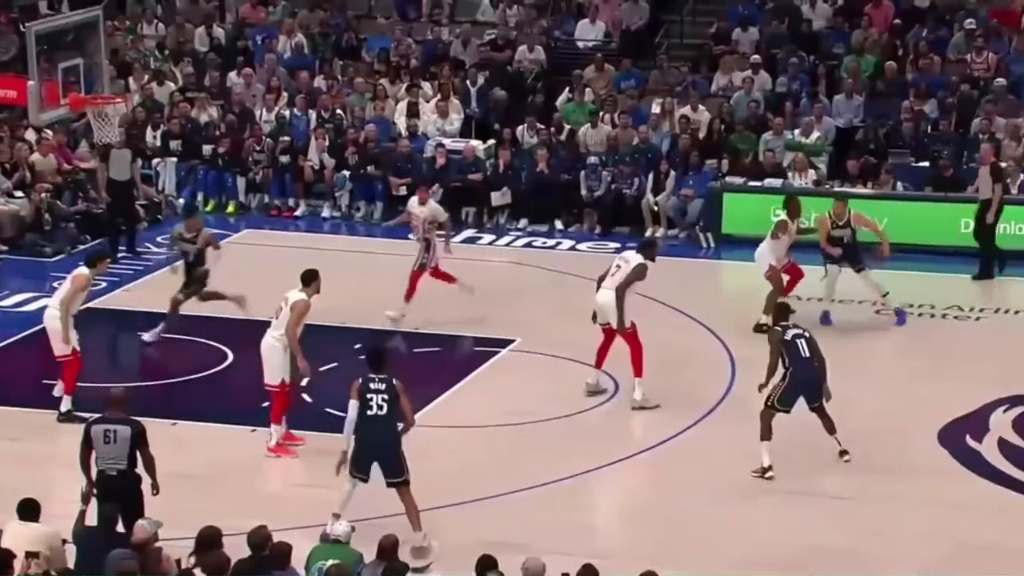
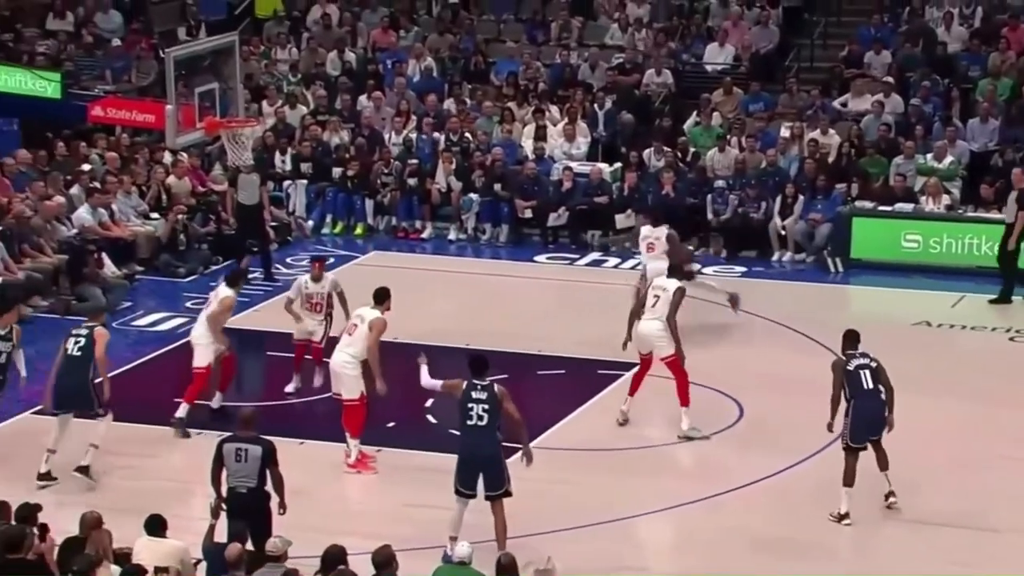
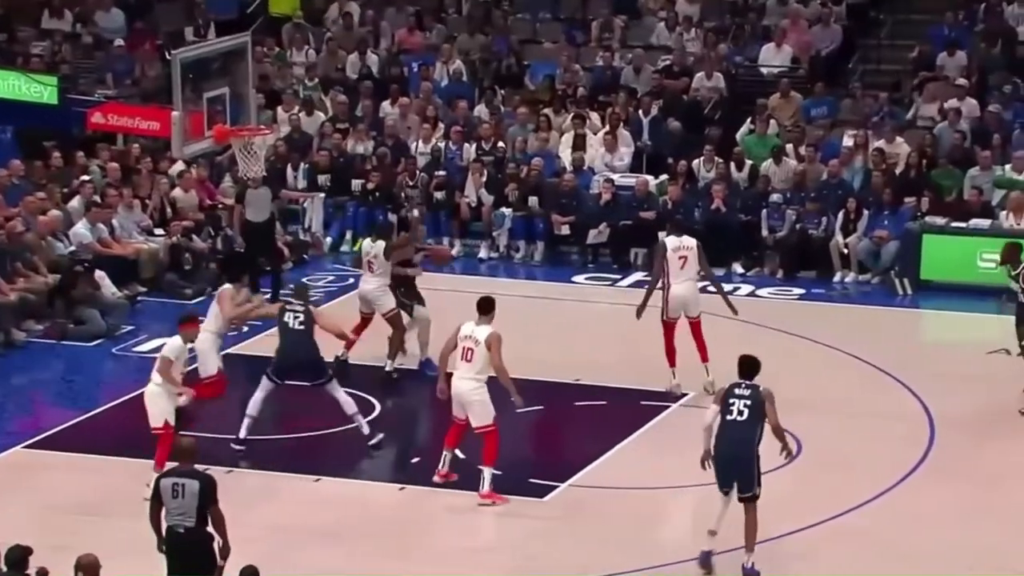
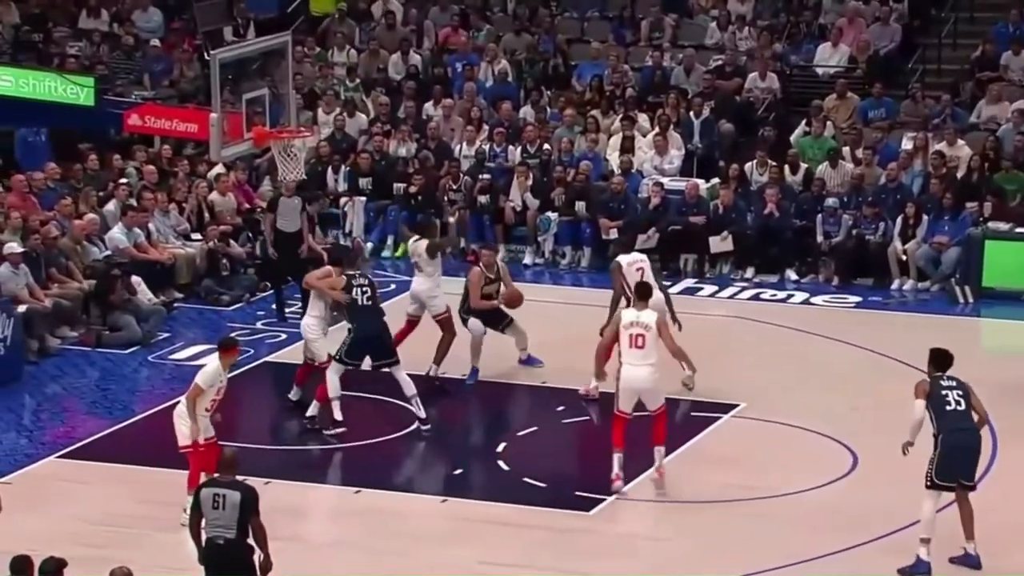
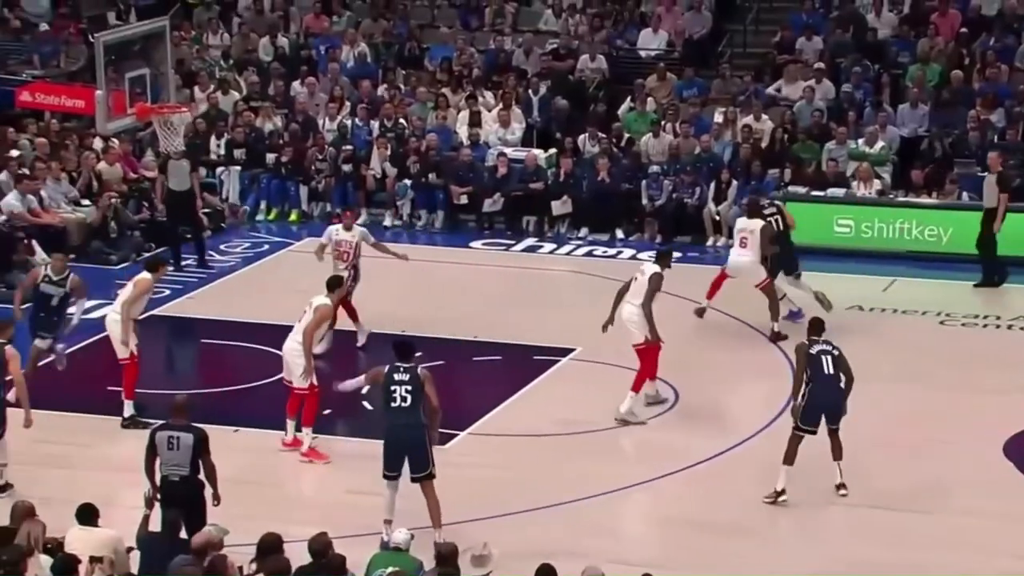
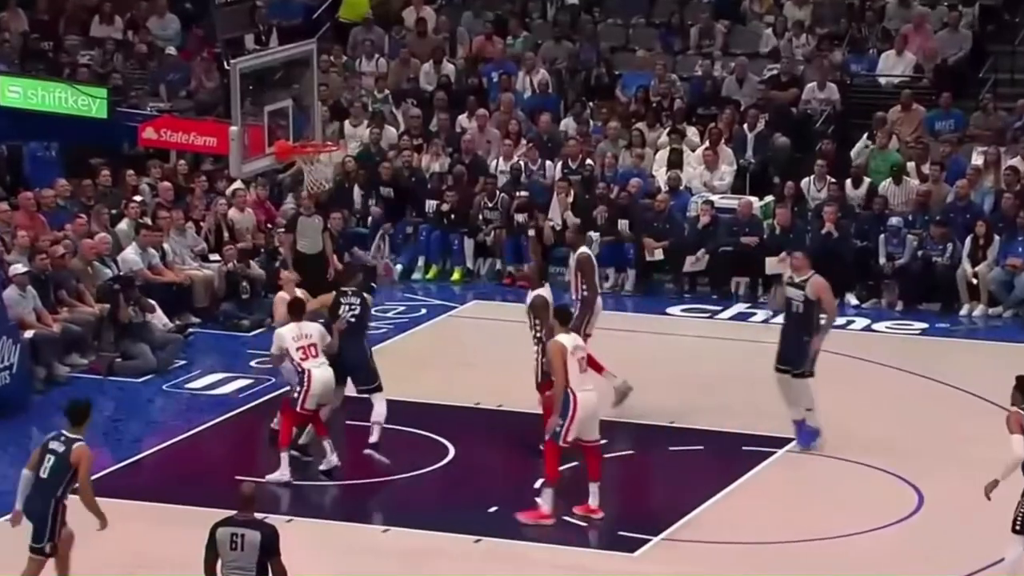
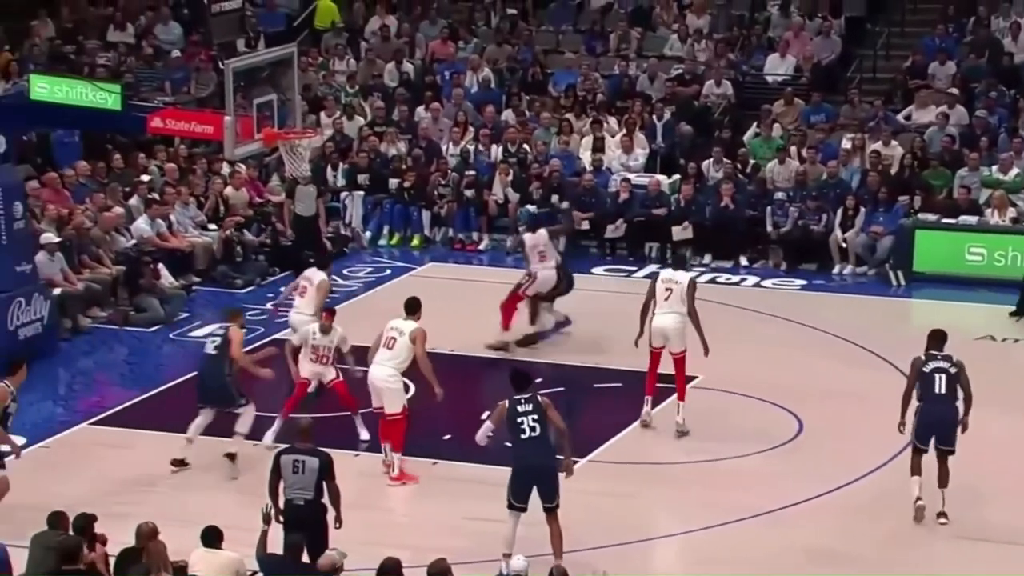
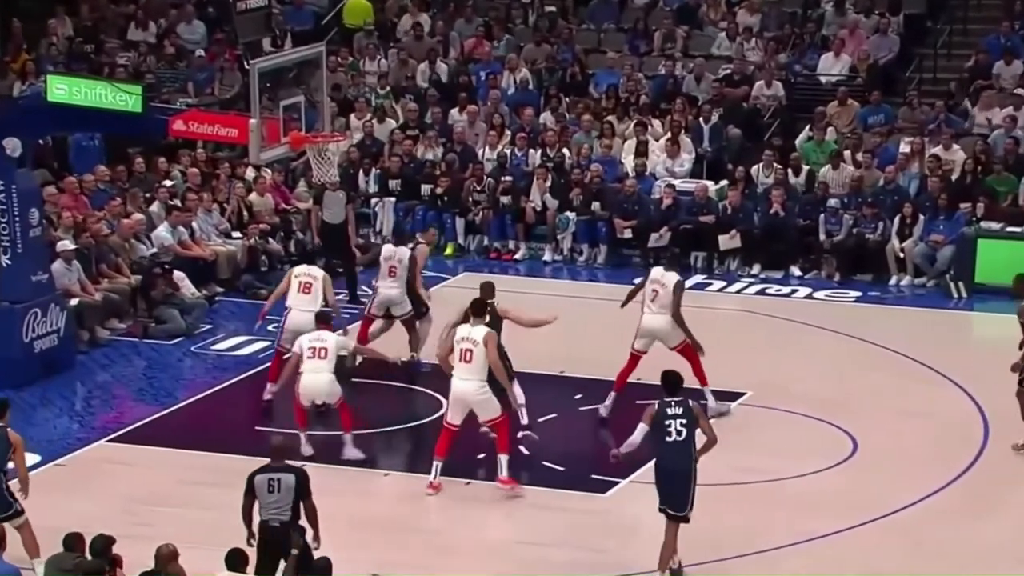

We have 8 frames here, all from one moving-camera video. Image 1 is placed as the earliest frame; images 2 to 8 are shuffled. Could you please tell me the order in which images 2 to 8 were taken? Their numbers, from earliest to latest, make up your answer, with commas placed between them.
5, 2, 7, 8, 3, 4, 6
